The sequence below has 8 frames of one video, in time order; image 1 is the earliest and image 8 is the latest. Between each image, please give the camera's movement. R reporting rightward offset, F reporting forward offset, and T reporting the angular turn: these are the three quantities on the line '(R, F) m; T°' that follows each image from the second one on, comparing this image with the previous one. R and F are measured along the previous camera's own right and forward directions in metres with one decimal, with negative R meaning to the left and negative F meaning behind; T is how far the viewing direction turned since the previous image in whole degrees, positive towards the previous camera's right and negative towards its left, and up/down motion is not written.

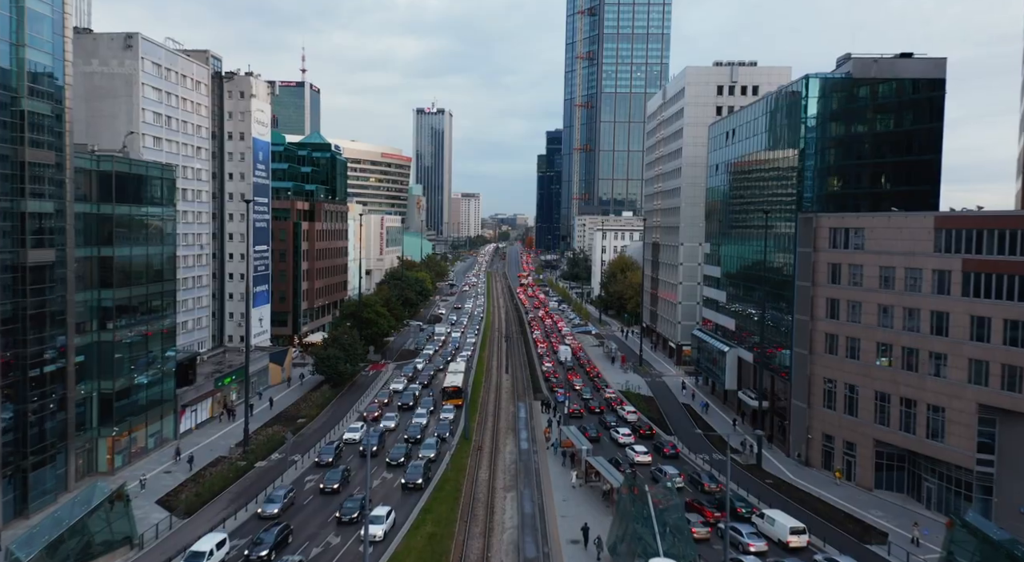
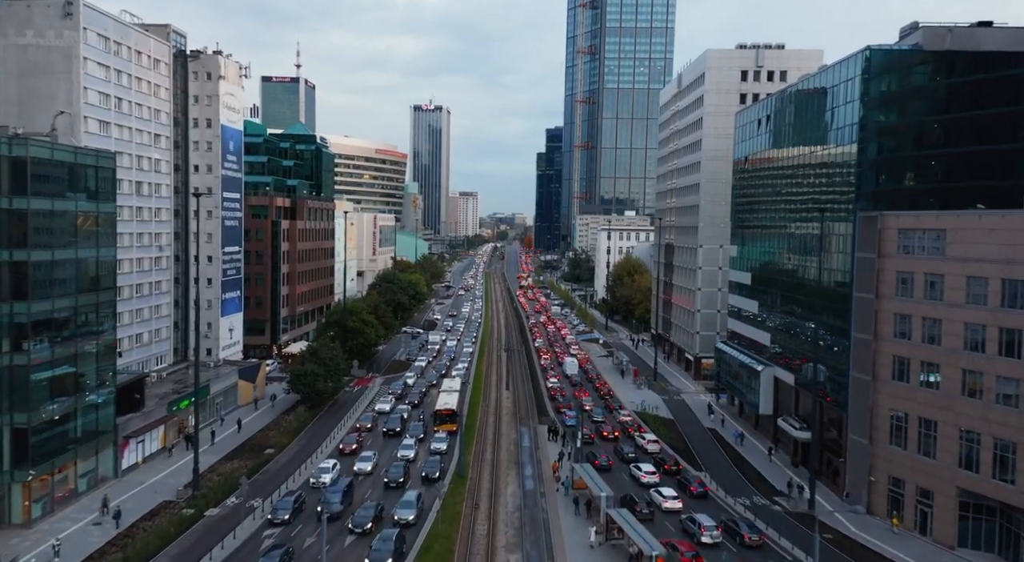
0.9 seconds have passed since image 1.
(-0.4, +8.5) m; 0°
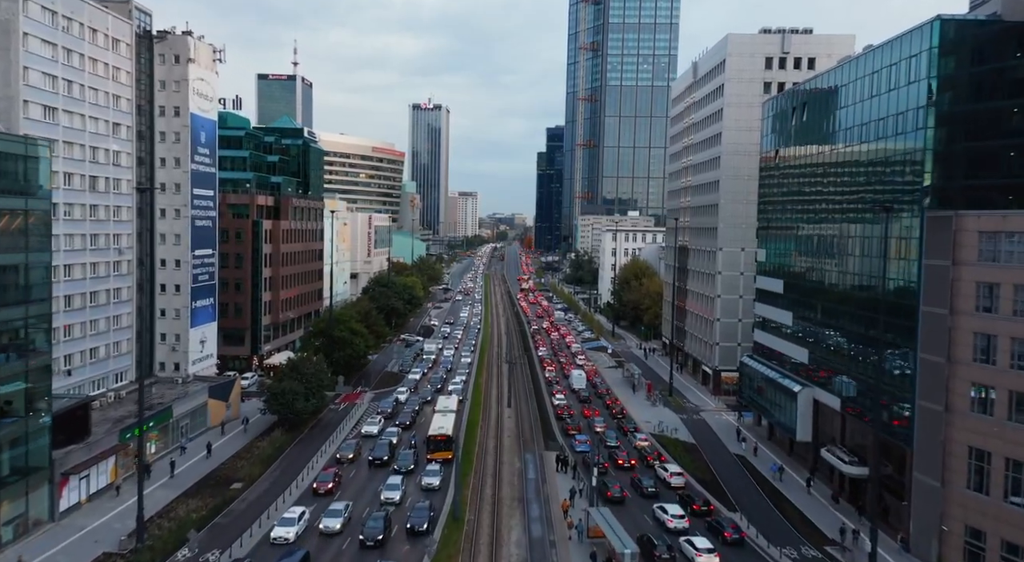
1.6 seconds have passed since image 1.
(-0.3, +6.8) m; 0°
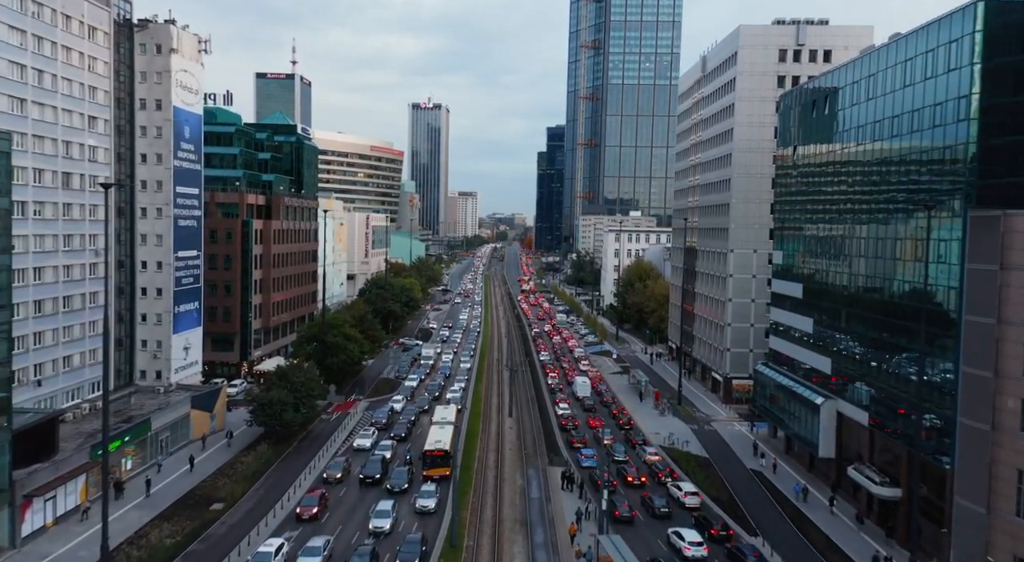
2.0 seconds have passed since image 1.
(-0.1, +3.3) m; 0°
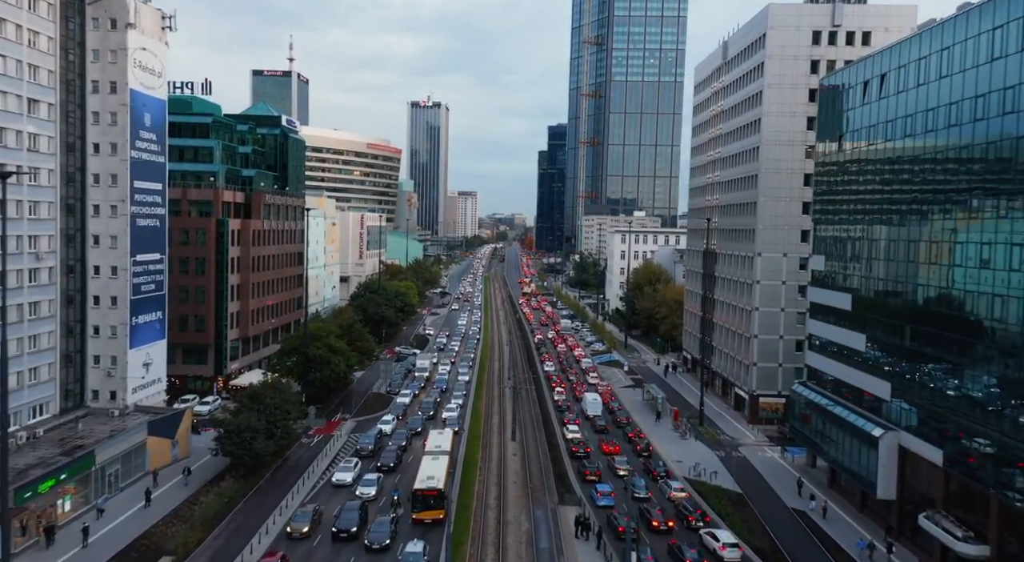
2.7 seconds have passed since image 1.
(-0.3, +6.9) m; 0°
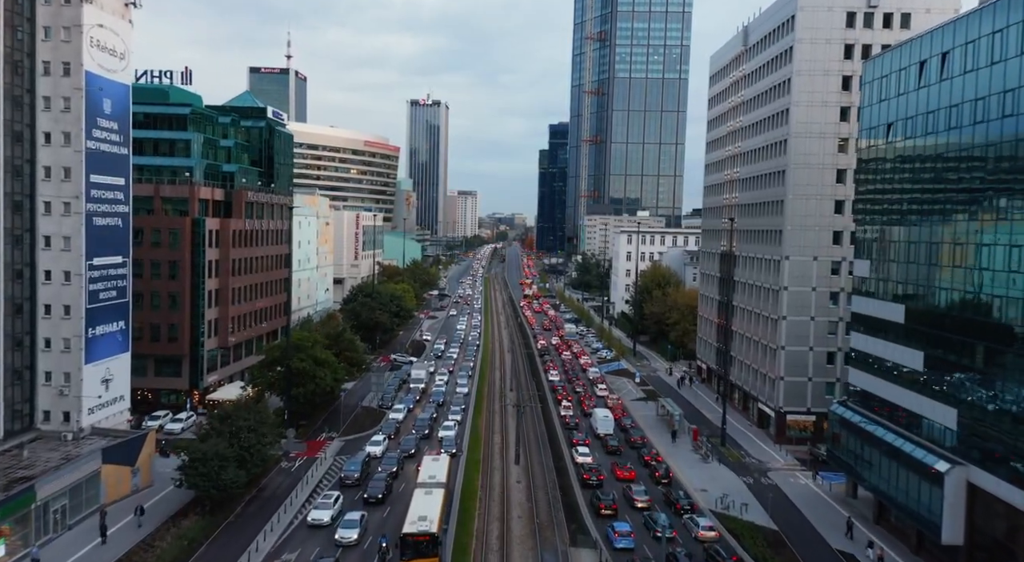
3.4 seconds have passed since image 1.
(-0.3, +5.6) m; 0°
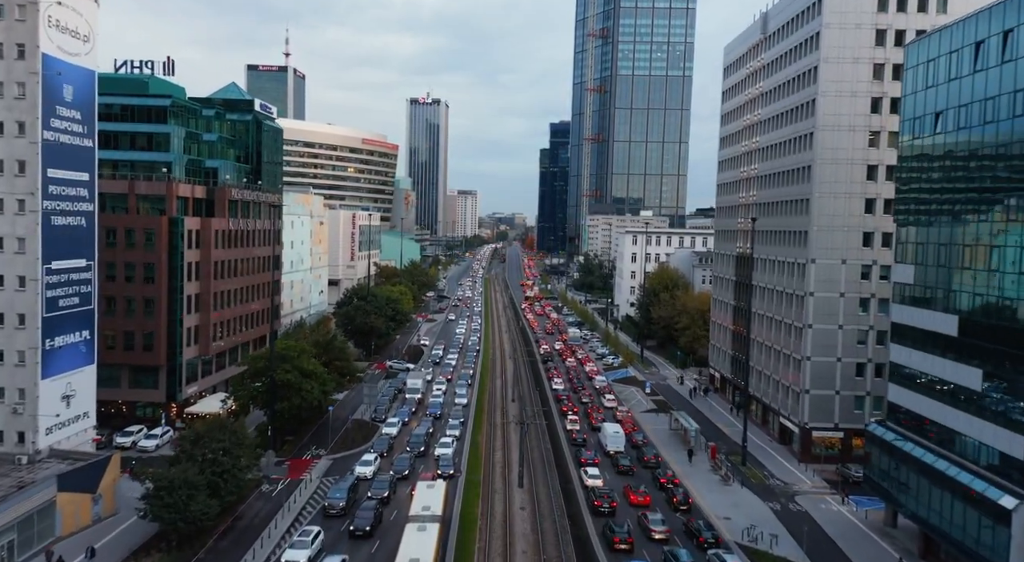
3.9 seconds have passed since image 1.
(-0.2, +4.4) m; 0°
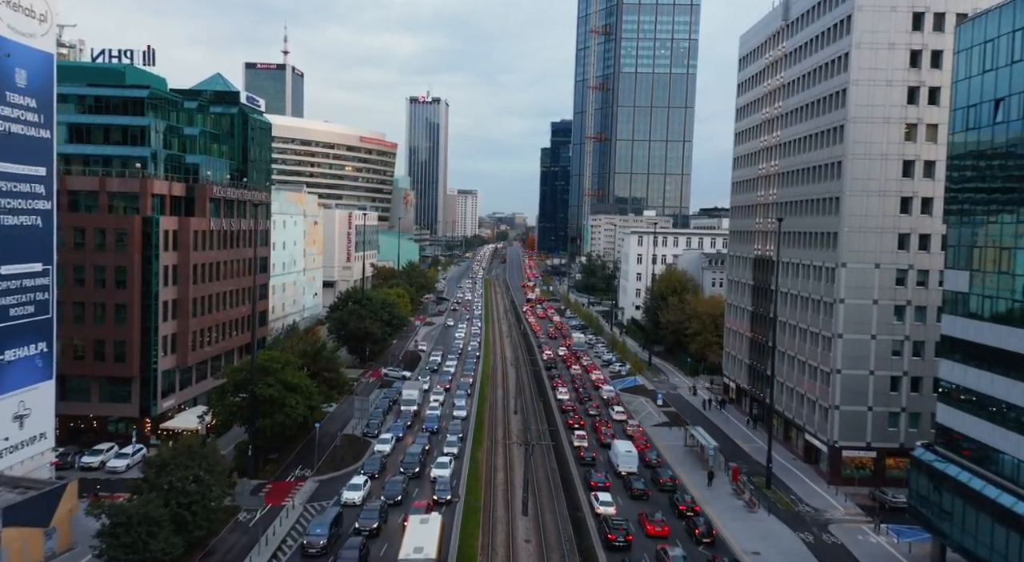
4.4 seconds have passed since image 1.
(-0.2, +4.4) m; 0°
